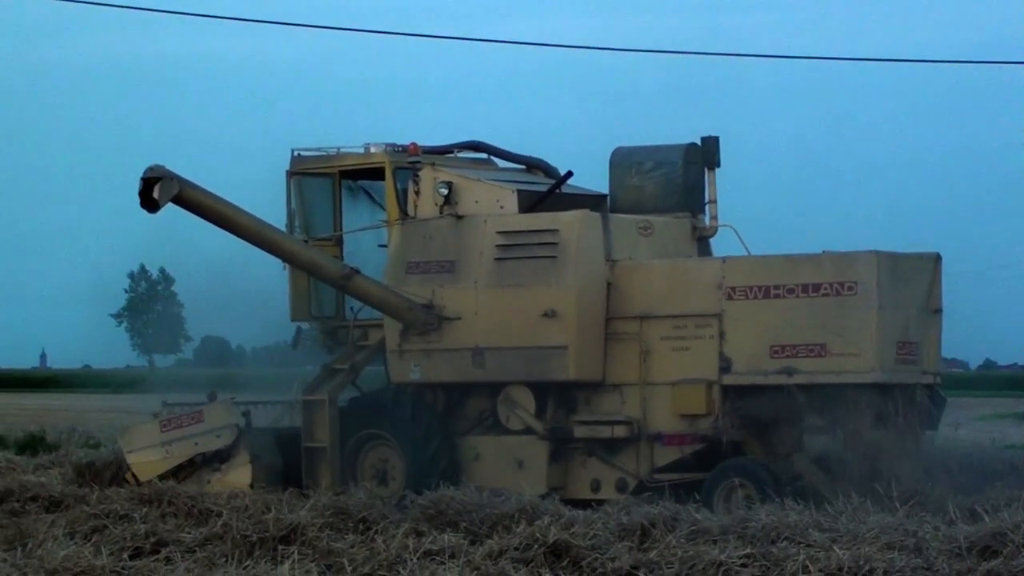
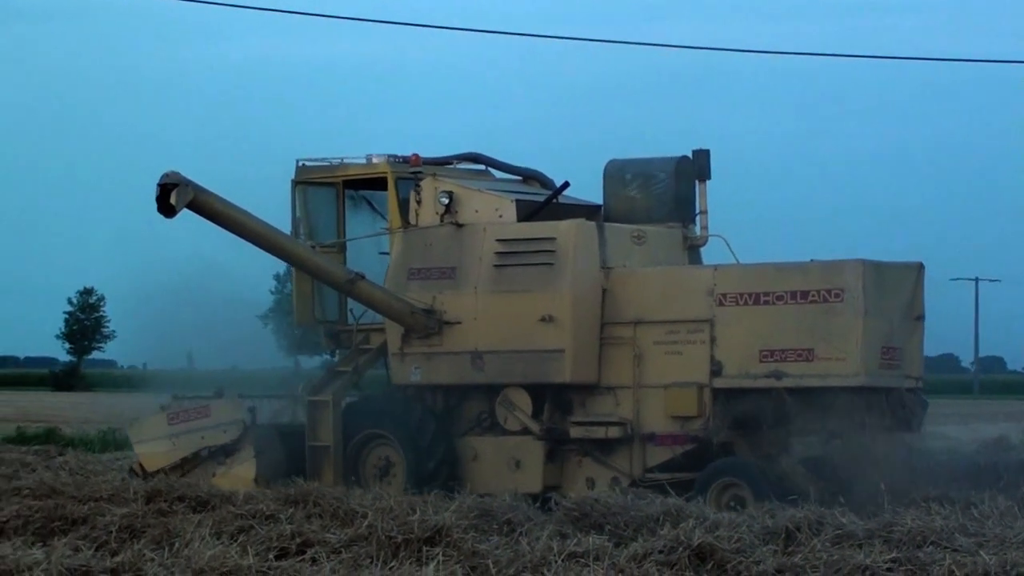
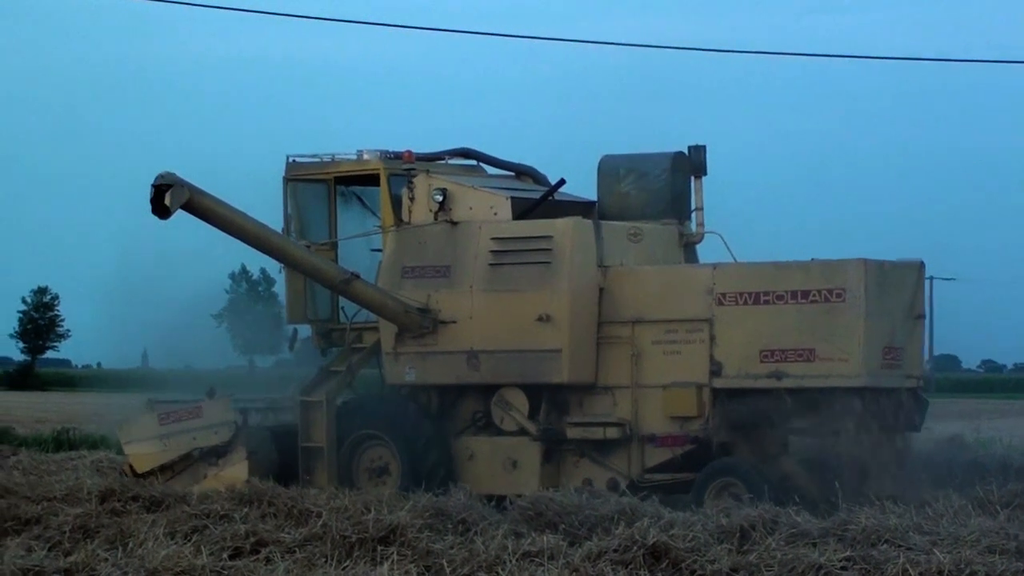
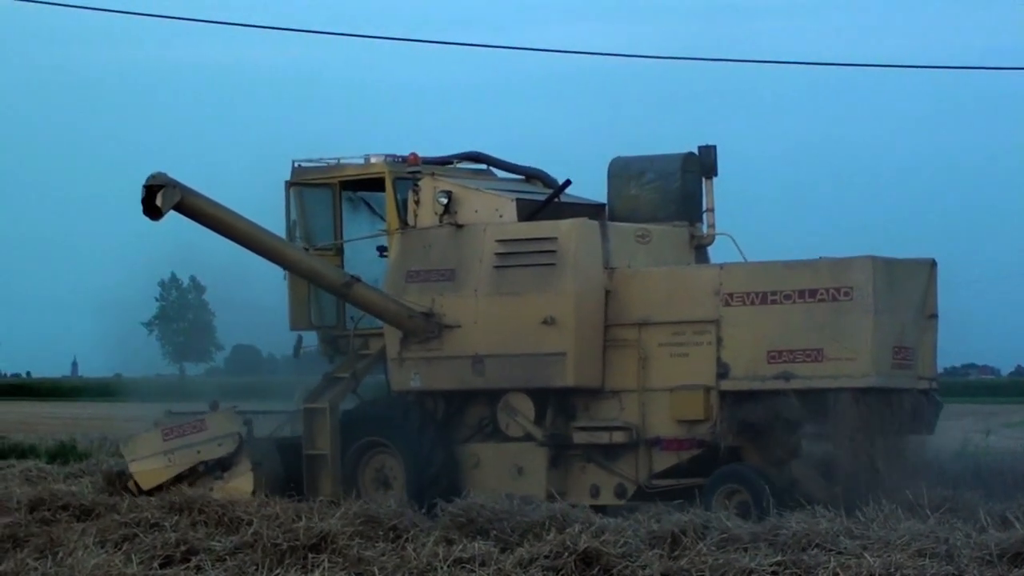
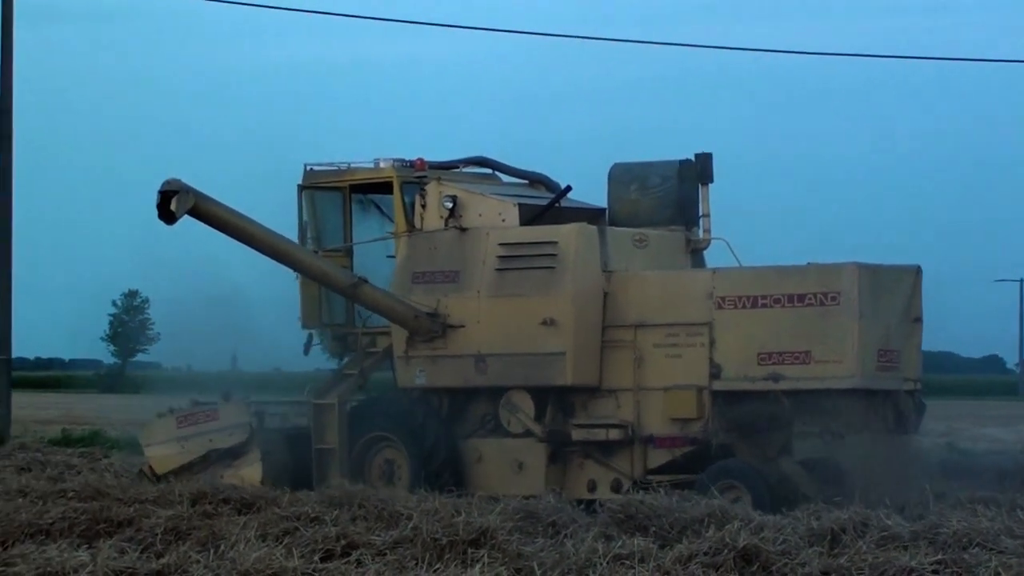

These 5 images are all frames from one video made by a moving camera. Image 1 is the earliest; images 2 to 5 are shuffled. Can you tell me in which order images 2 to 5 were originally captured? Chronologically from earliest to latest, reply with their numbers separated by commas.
4, 3, 2, 5
